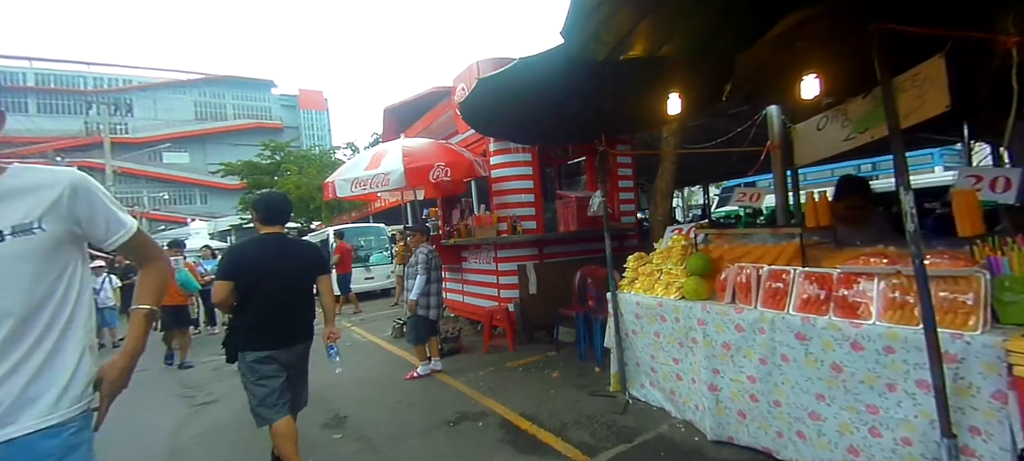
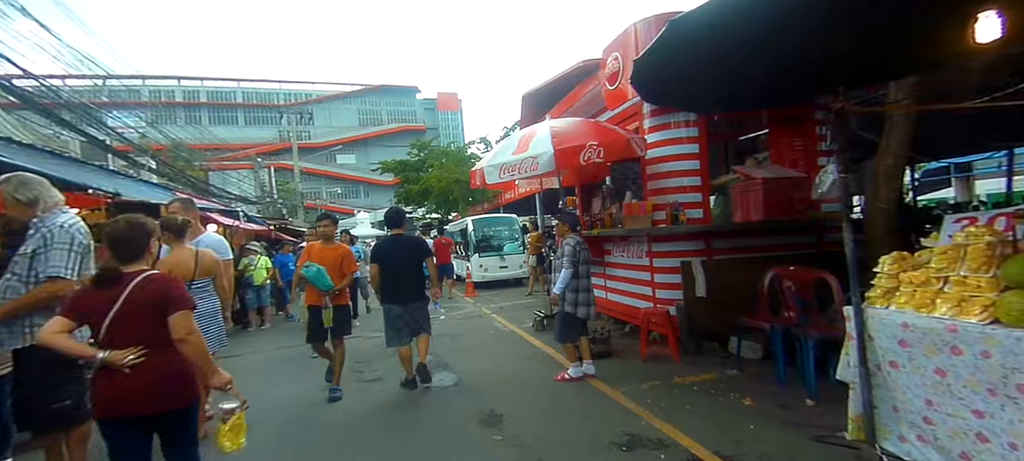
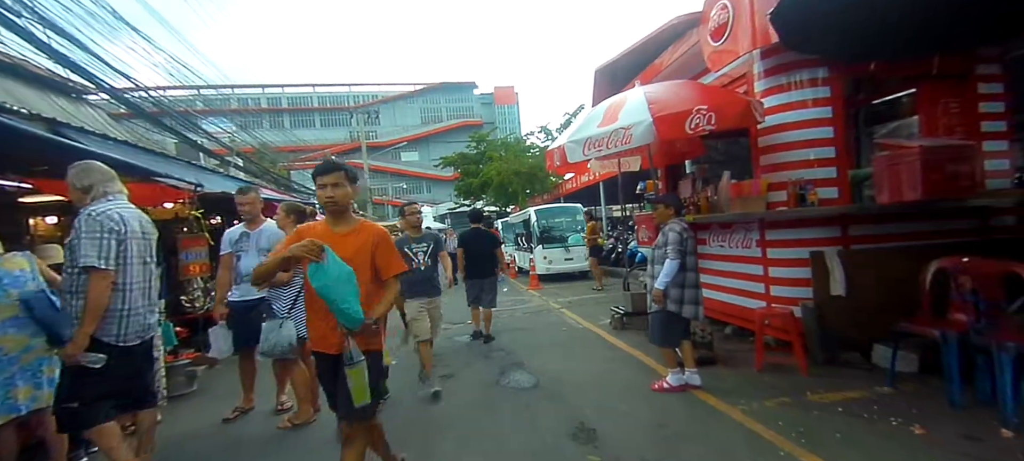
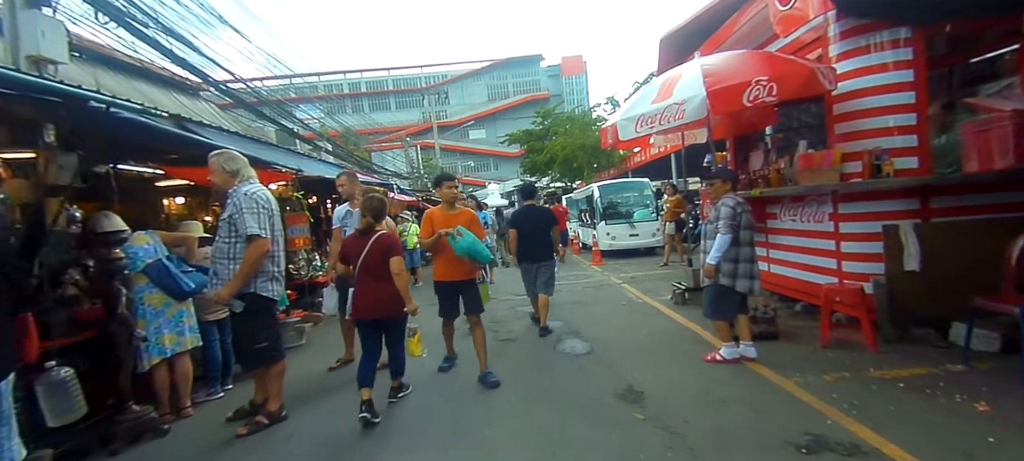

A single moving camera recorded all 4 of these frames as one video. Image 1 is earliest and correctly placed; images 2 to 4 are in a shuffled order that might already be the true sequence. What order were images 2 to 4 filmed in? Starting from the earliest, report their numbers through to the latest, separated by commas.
2, 4, 3
